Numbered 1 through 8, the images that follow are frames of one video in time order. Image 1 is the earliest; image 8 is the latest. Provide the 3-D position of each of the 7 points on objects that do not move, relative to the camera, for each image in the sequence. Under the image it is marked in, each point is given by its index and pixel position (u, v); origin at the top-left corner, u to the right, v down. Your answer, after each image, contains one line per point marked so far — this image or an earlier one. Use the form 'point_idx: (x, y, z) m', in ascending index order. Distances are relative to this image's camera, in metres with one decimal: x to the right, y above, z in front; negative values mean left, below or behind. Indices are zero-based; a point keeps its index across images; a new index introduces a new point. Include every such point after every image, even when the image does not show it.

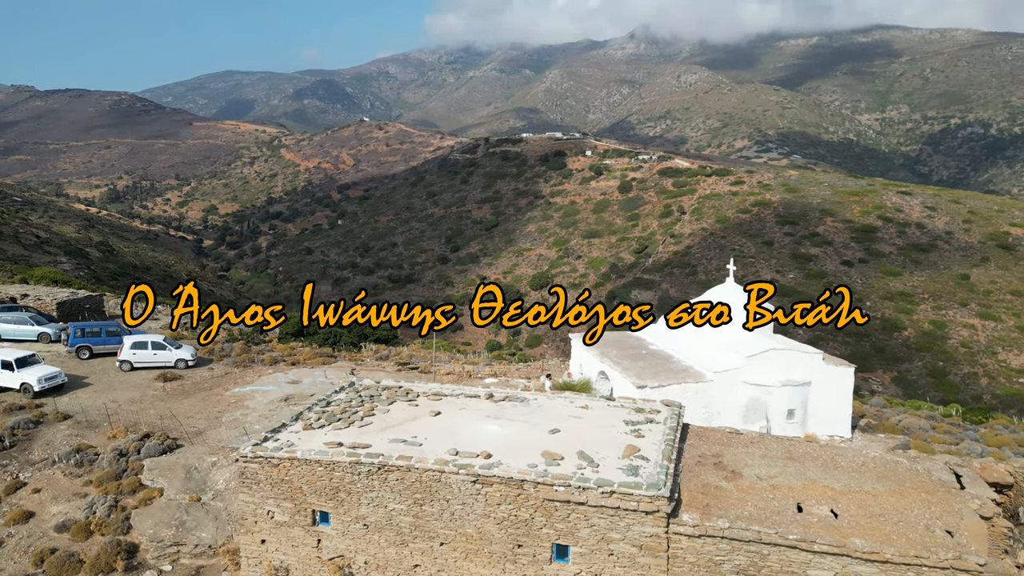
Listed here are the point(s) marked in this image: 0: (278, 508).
0: (-2.8, -2.6, +8.8) m
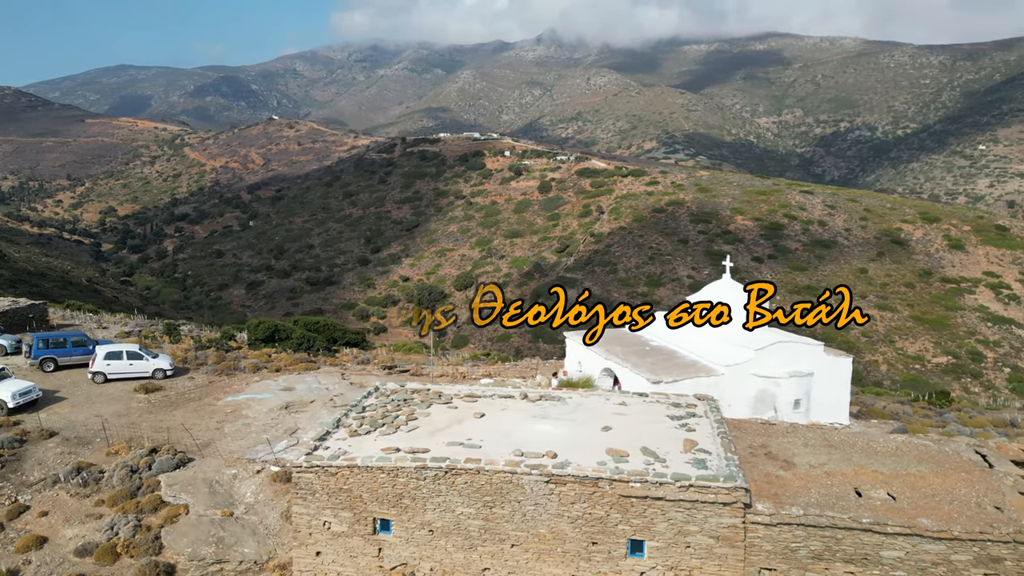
0: (-2.0, -2.7, +8.5) m
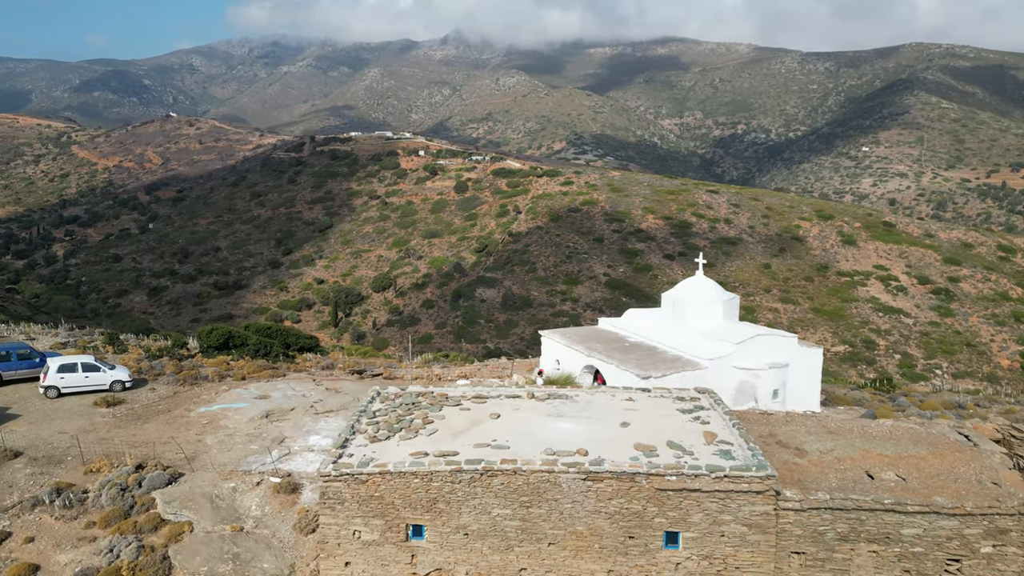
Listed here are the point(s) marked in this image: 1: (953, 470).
0: (-1.7, -2.7, +8.3) m
1: (+5.5, -2.2, +9.1) m
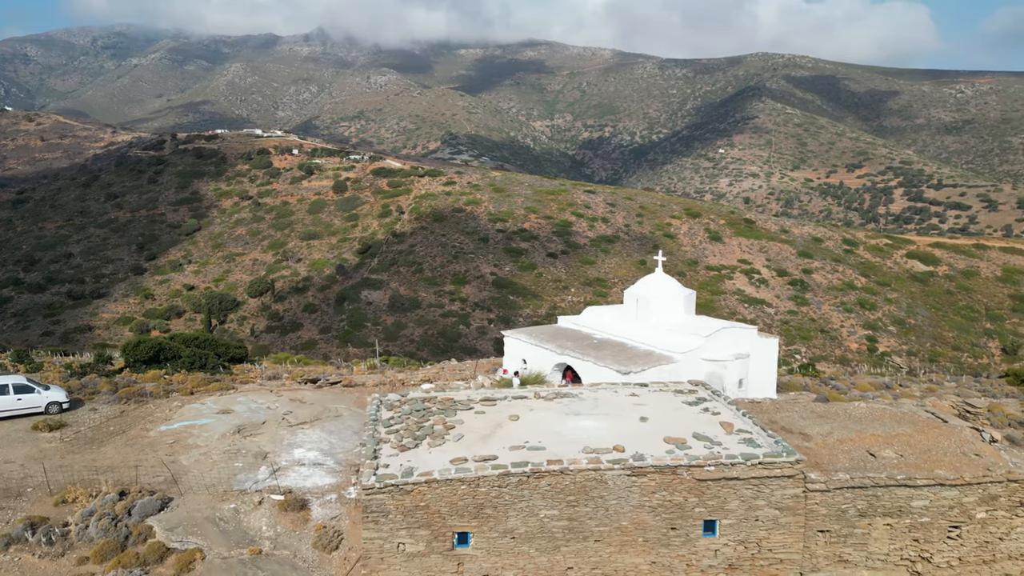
0: (-1.1, -2.7, +8.1) m
1: (+5.8, -2.1, +10.0) m
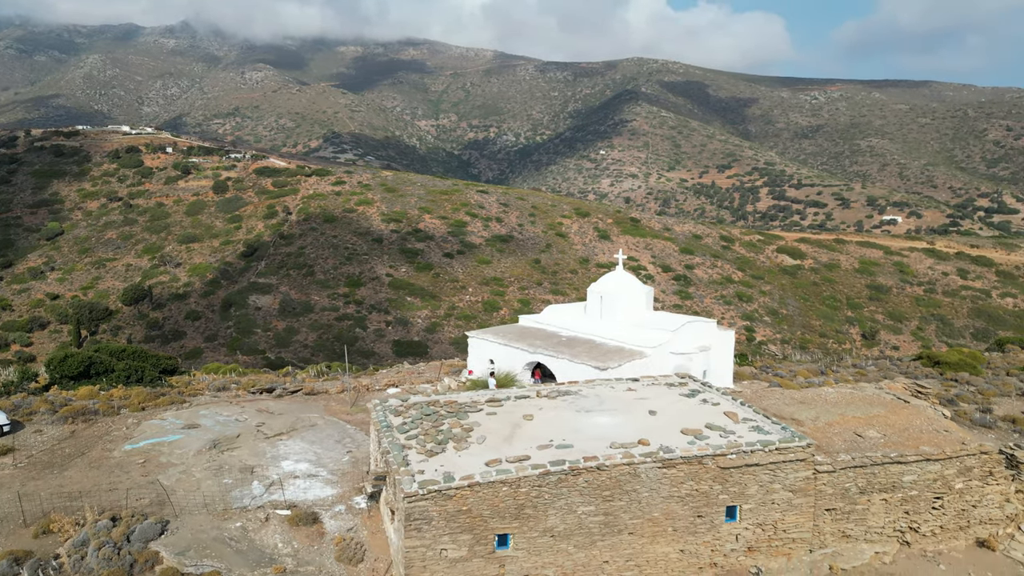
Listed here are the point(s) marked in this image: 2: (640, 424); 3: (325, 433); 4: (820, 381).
0: (-0.6, -2.8, +8.0) m
1: (+5.9, -2.0, +10.9) m
2: (+1.7, -1.8, +9.7) m
3: (-3.2, -2.5, +12.9) m
4: (+6.7, -2.0, +16.1) m
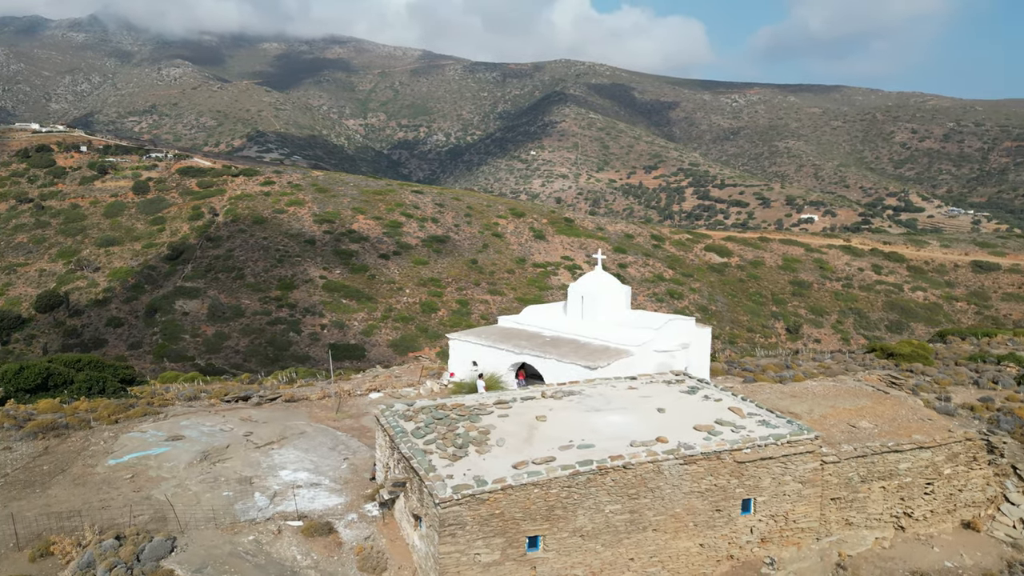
0: (-0.3, -2.8, +7.9) m
1: (+6.0, -1.9, +11.4) m
2: (+1.9, -1.8, +9.9) m
3: (-3.3, -2.6, +12.6) m
4: (+6.3, -2.0, +16.7) m
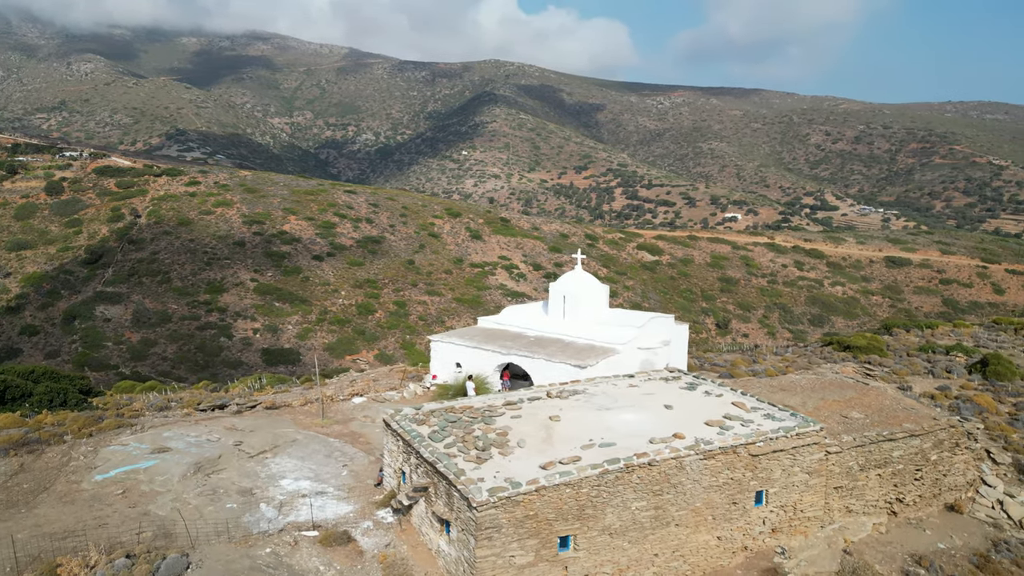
0: (+0.1, -2.8, +7.9) m
1: (+6.0, -1.9, +11.9) m
2: (+2.1, -1.8, +10.0) m
3: (-3.3, -2.6, +12.3) m
4: (+5.9, -1.9, +17.3) m
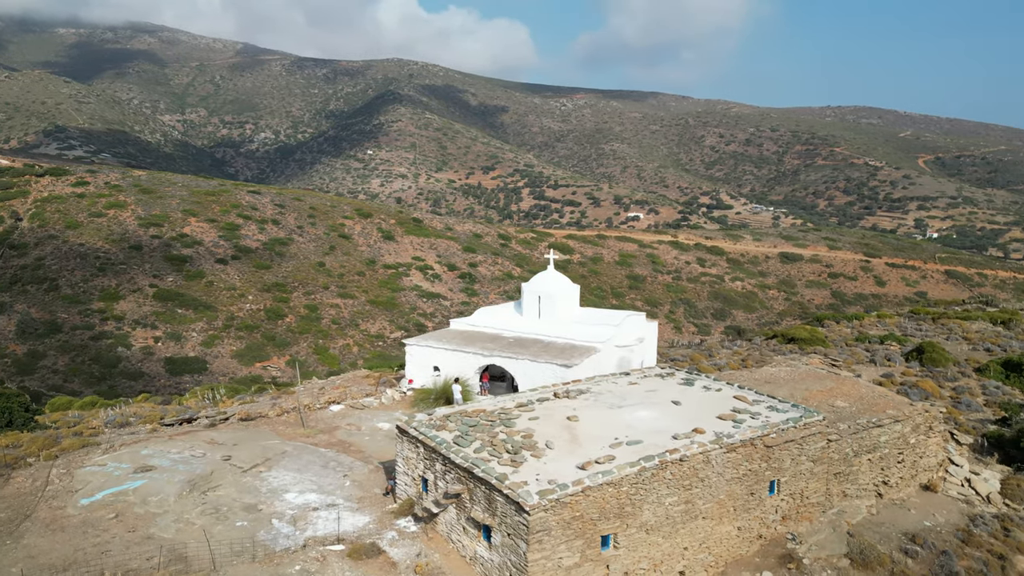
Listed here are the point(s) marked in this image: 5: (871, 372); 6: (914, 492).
0: (+0.6, -2.8, +7.9) m
1: (+5.9, -1.8, +12.6) m
2: (+2.3, -1.7, +10.3) m
3: (-3.3, -2.7, +11.9) m
4: (+5.2, -1.8, +17.9) m
5: (+8.9, -2.1, +18.3) m
6: (+6.4, -3.3, +11.9) m
